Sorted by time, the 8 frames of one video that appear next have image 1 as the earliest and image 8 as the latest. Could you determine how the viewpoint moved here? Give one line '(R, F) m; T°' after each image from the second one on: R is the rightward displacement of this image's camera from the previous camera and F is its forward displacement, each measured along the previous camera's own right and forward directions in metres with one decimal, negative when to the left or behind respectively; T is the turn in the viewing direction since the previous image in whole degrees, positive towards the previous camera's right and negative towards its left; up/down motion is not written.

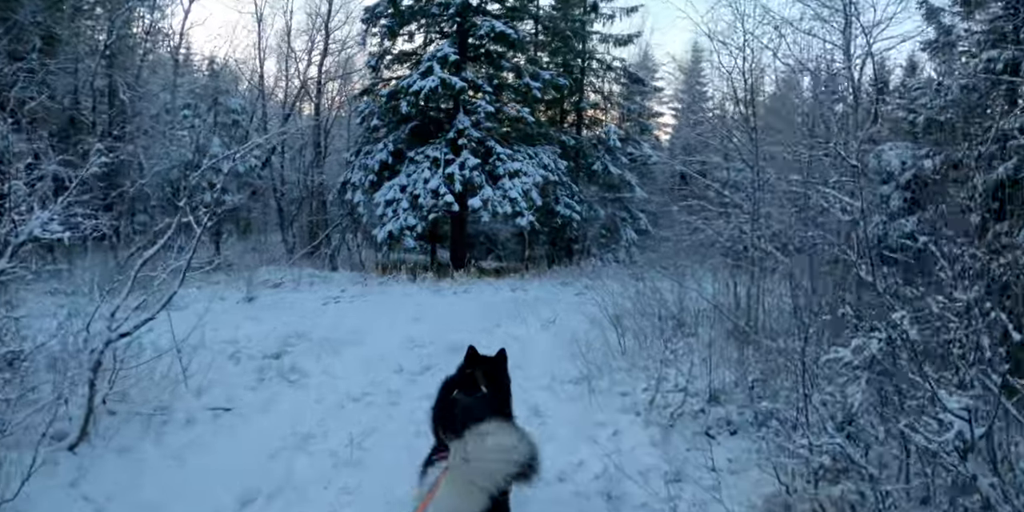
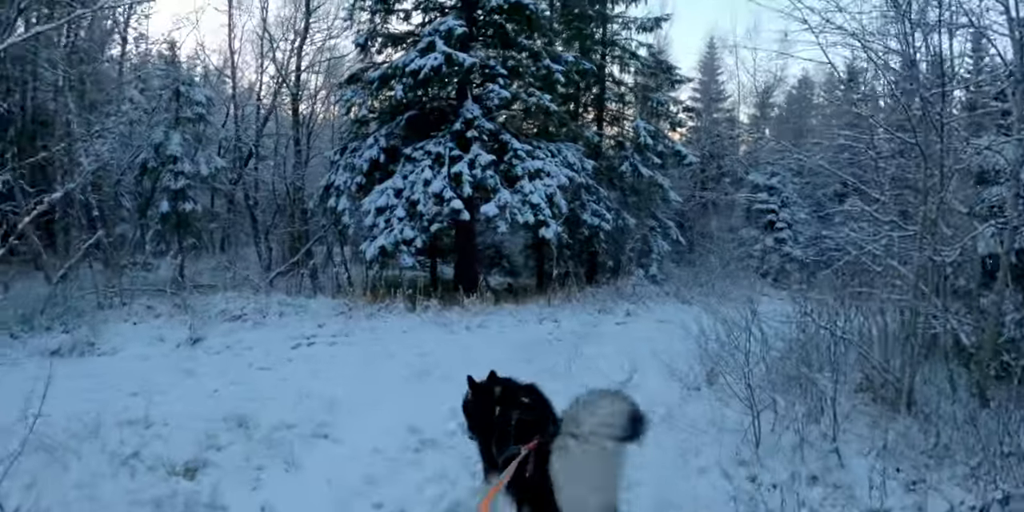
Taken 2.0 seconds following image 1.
(-0.4, +3.8) m; 0°
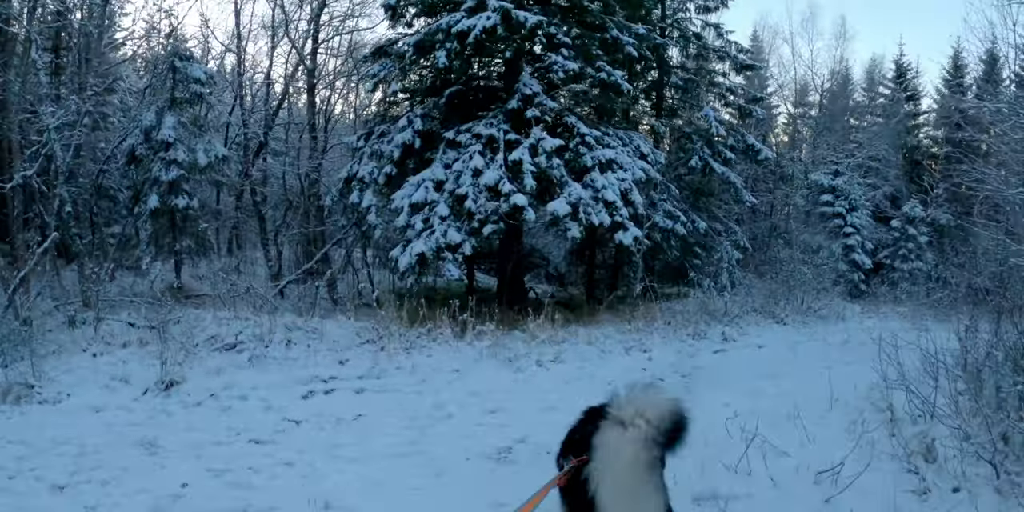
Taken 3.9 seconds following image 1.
(-0.6, +3.2) m; -1°
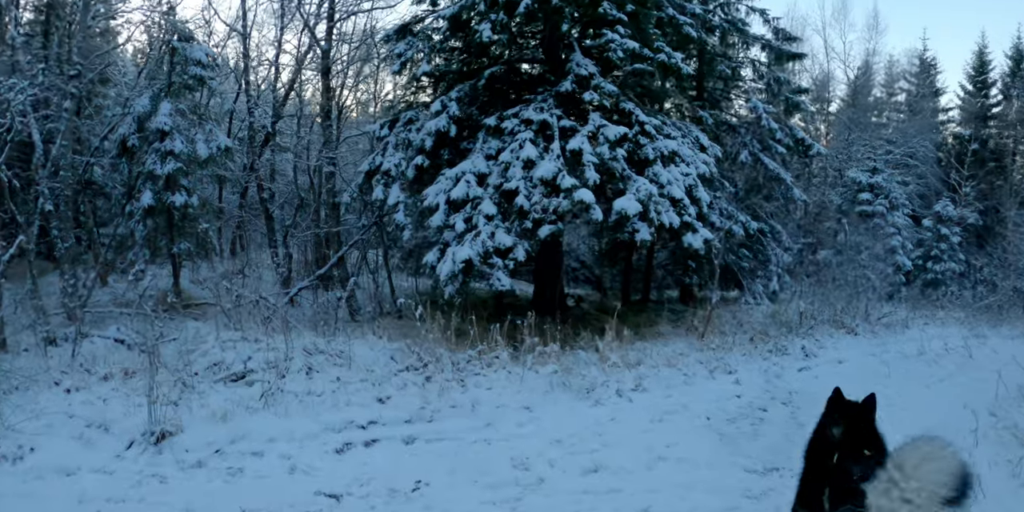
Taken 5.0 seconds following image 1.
(-0.5, +1.9) m; 0°
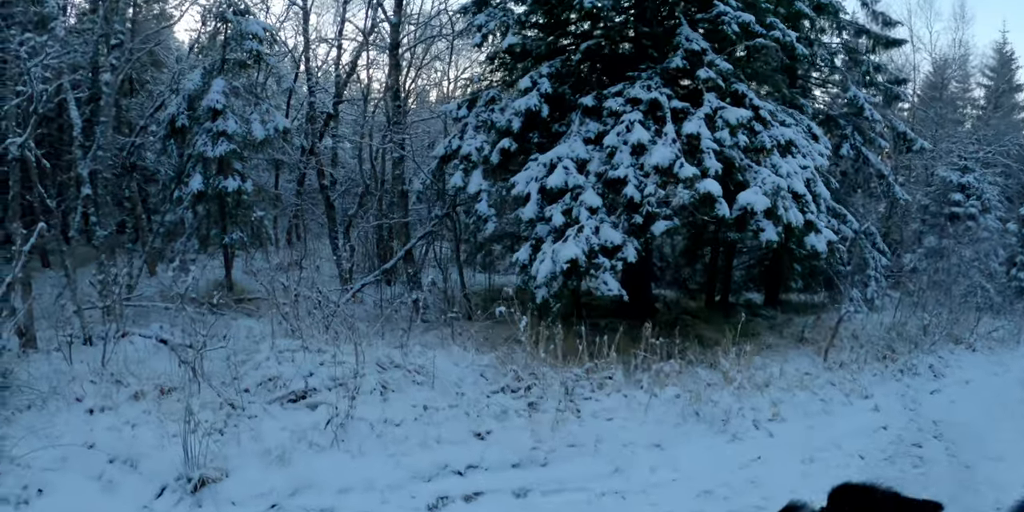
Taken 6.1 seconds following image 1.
(-0.4, +1.4) m; -2°
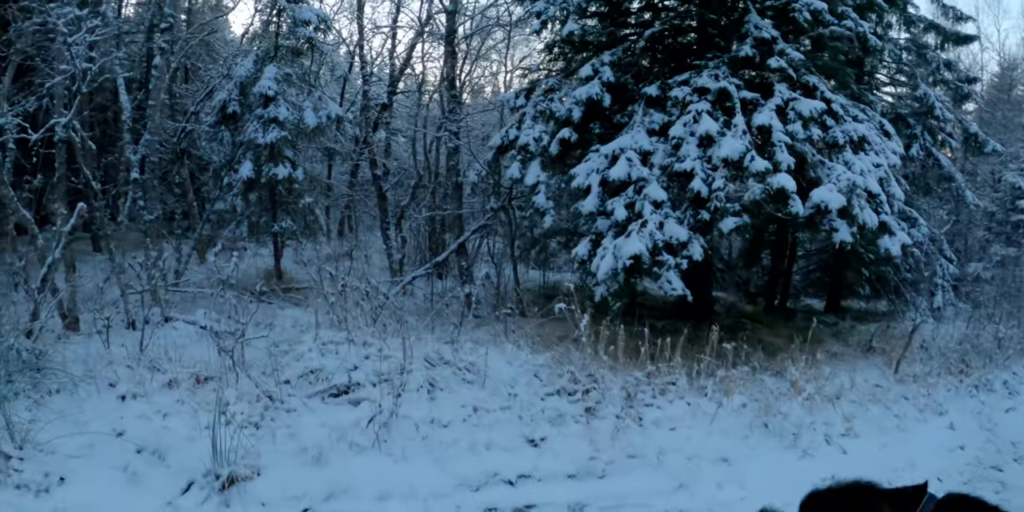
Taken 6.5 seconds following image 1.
(0.0, +0.4) m; -3°
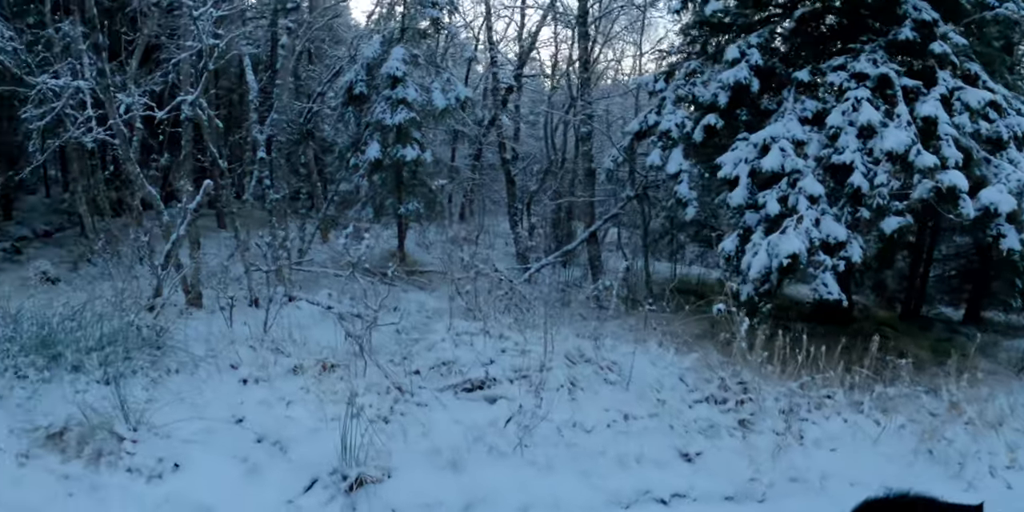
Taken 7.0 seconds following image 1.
(-0.2, +0.5) m; -6°
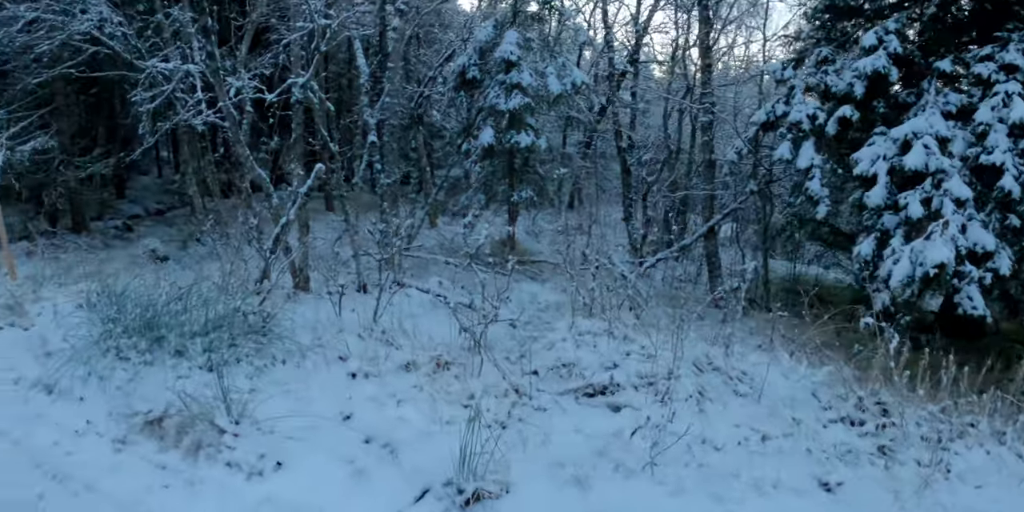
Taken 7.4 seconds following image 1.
(-0.1, +0.4) m; -5°
